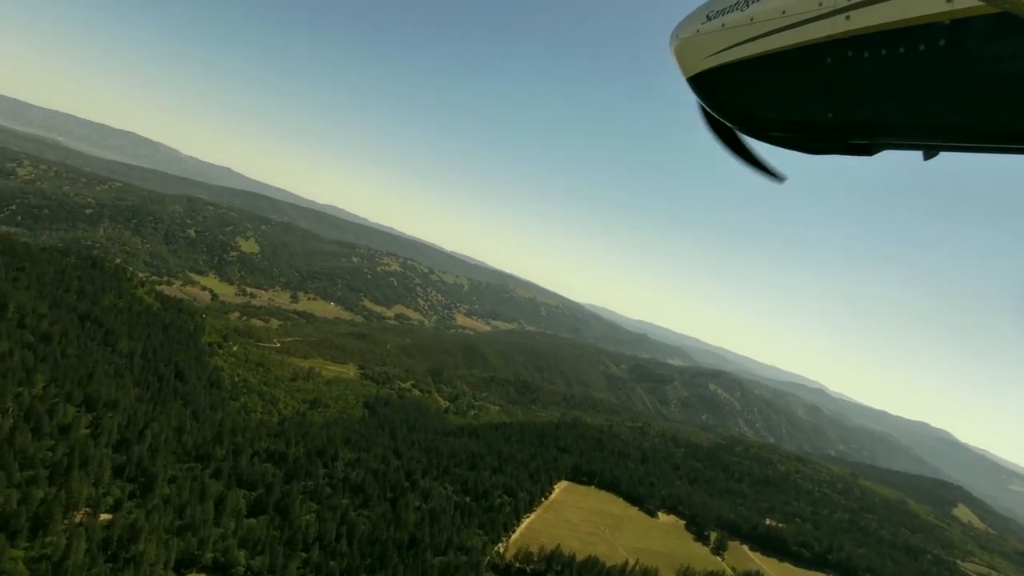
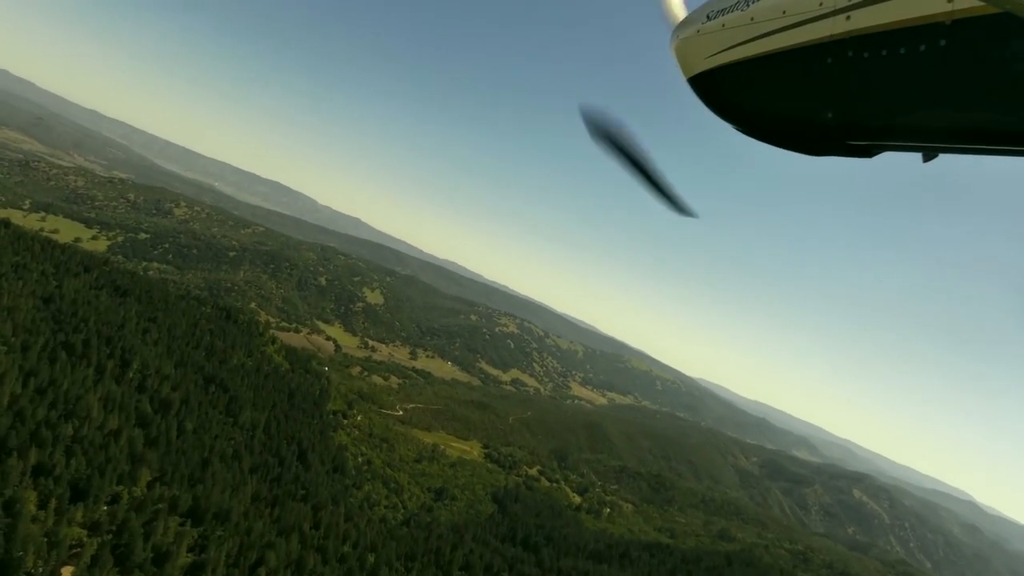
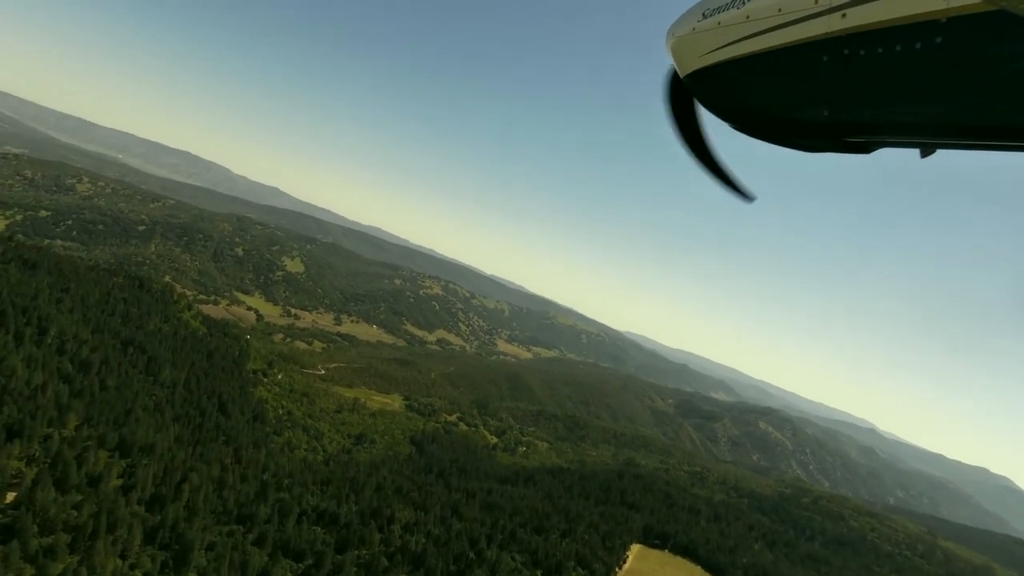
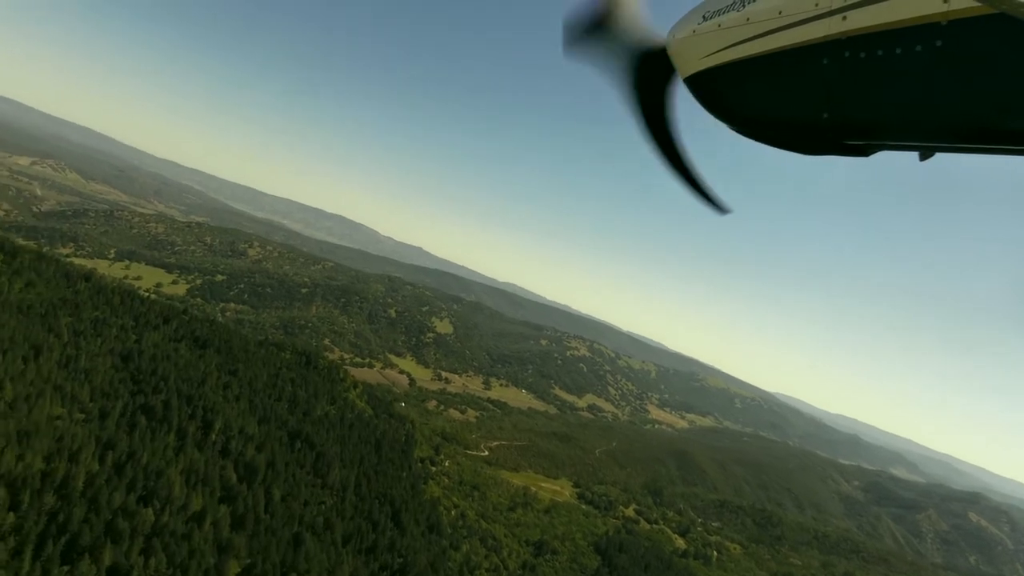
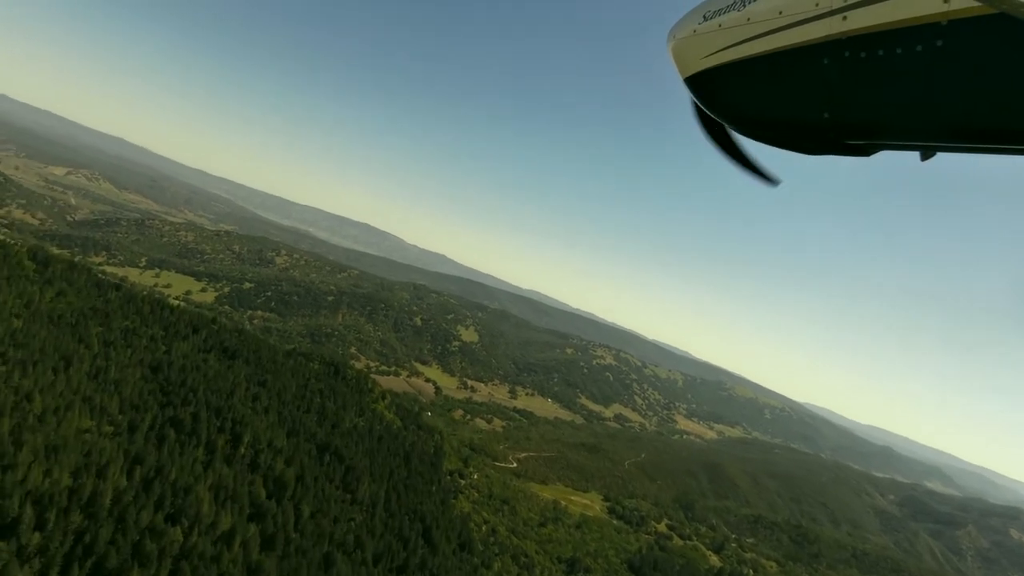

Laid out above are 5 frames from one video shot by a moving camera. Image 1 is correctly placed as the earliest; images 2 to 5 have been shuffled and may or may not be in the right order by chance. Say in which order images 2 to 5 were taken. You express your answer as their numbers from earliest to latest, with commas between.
3, 2, 4, 5
